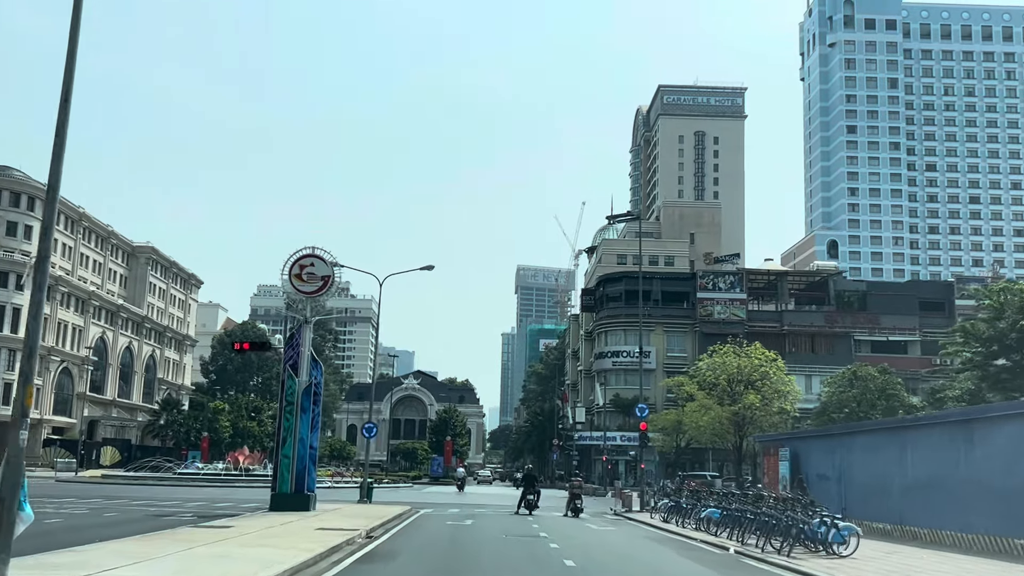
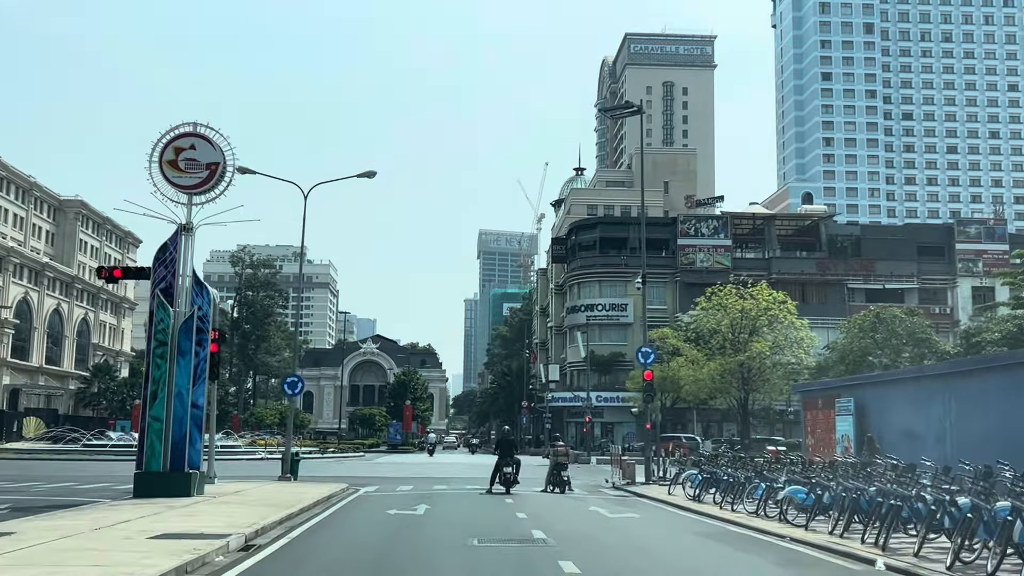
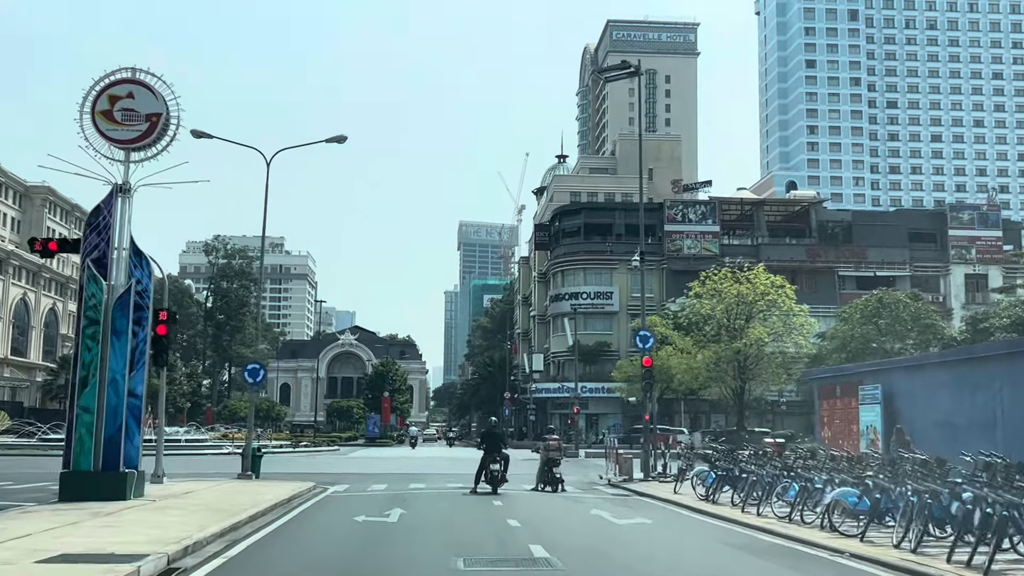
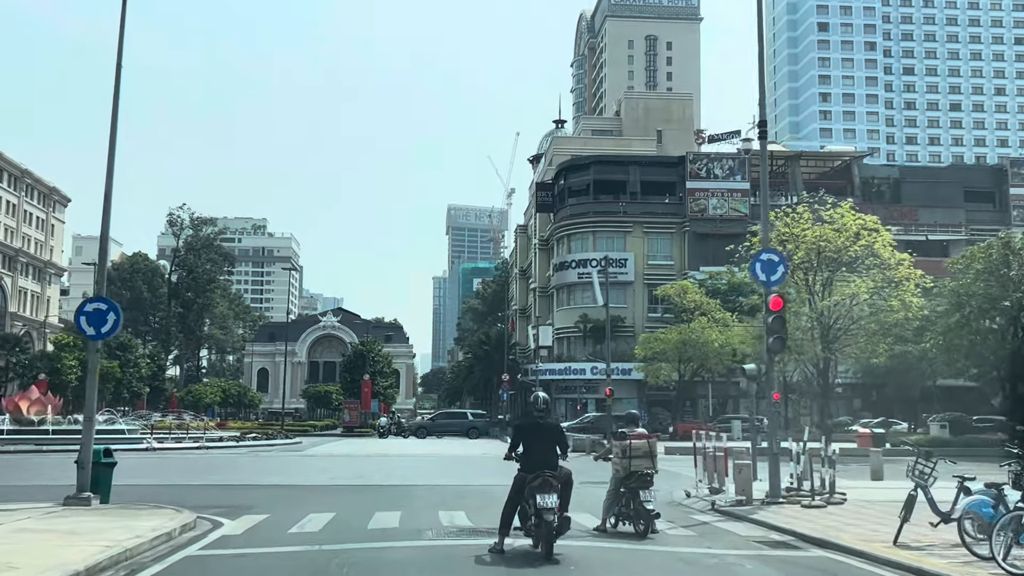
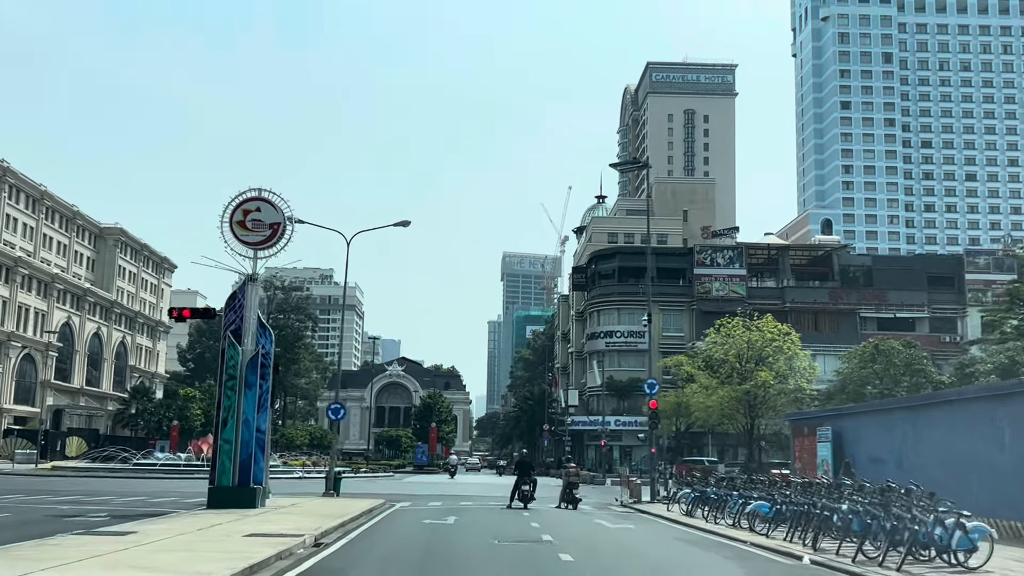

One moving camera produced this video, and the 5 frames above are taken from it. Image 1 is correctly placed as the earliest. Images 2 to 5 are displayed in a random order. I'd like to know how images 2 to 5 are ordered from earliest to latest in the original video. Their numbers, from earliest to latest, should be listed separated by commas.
5, 2, 3, 4
